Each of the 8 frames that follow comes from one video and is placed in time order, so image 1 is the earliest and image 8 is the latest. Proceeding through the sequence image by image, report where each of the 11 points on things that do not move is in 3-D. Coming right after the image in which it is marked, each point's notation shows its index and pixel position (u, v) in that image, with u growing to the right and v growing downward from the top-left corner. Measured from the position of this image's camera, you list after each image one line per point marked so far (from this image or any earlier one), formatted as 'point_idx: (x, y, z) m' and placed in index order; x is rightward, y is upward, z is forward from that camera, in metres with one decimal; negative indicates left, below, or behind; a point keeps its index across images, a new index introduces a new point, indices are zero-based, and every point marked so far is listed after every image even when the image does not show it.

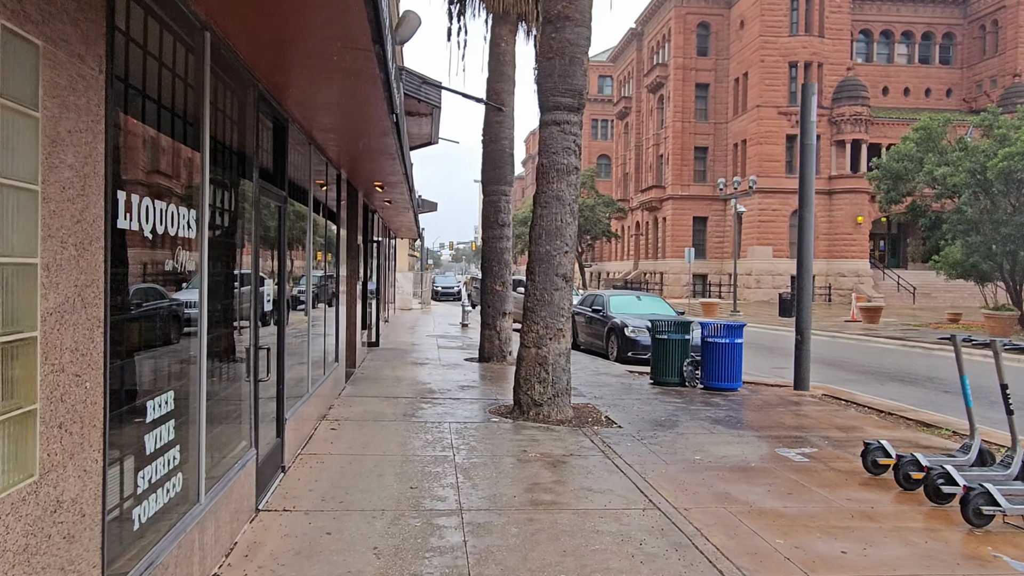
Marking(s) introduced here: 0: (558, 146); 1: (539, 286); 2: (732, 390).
0: (+0.5, +1.7, +8.5) m
1: (+0.3, +0.1, +8.6) m
2: (+3.3, -1.6, +10.9) m
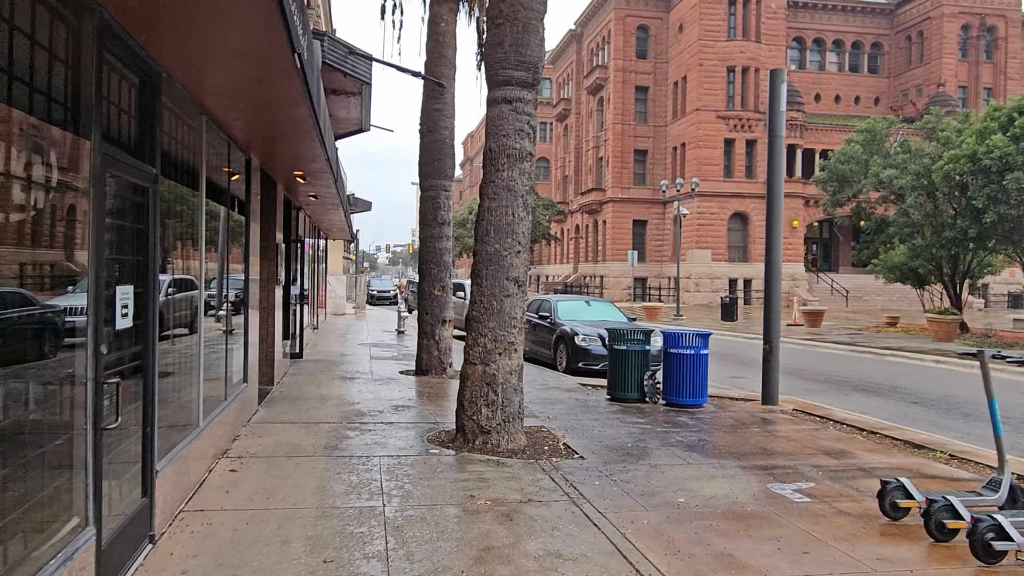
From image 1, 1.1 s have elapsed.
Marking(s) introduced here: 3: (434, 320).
0: (0.0, +1.6, +7.3) m
1: (-0.3, 0.0, +7.3) m
2: (+2.5, -1.6, +9.9) m
3: (-1.4, -0.6, +12.5) m
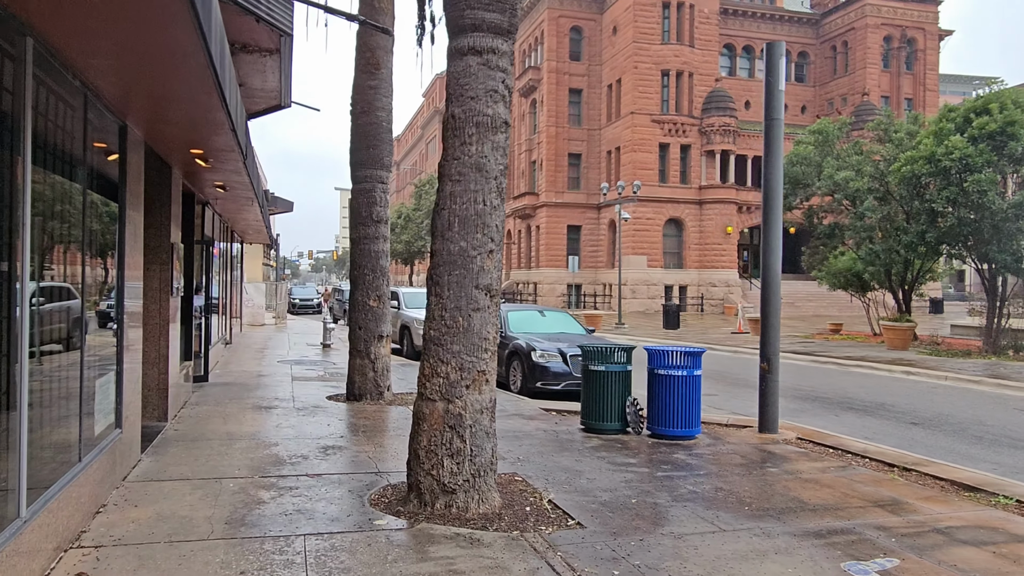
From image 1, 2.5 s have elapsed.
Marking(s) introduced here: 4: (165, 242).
0: (-0.3, +1.5, +5.5) m
1: (-0.5, -0.1, +5.5) m
2: (+2.0, -1.7, +8.3) m
3: (-2.1, -0.7, +10.5) m
4: (-4.1, +0.5, +8.4) m
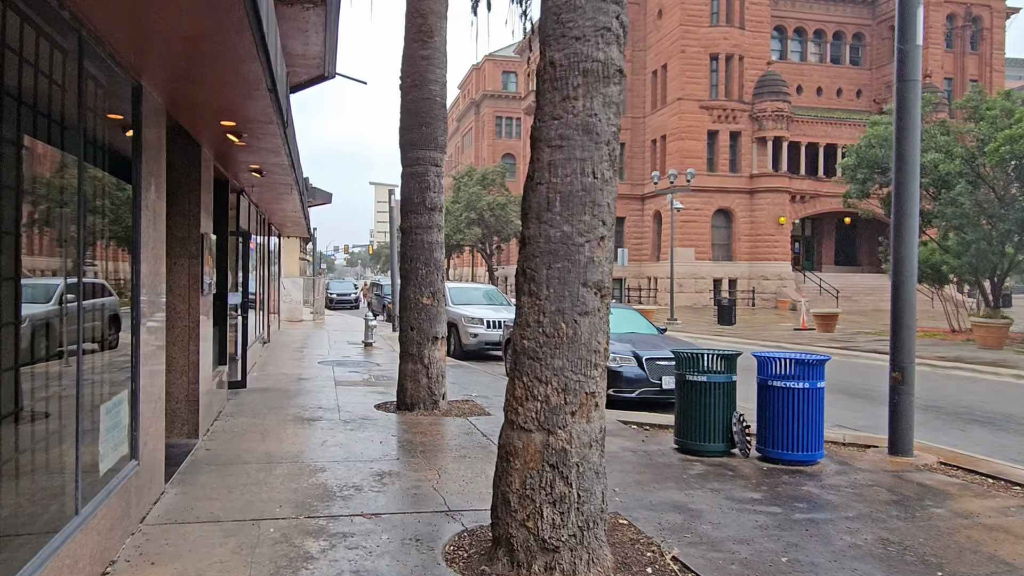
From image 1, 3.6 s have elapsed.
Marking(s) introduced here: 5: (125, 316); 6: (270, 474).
0: (+0.4, +1.5, +4.2) m
1: (+0.2, -0.1, +4.2) m
2: (+2.9, -1.7, +6.9) m
3: (-1.2, -0.6, +9.4) m
4: (-3.2, +0.6, +7.3) m
5: (-2.6, -0.2, +4.9) m
6: (-2.1, -1.6, +6.2) m
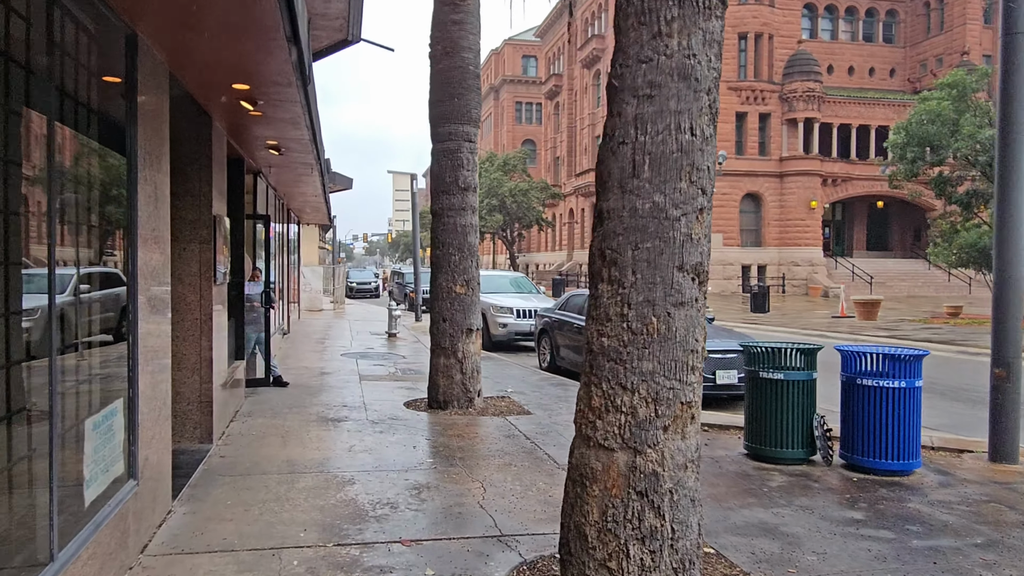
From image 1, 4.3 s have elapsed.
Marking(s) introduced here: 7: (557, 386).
0: (+0.8, +1.6, +3.3) m
1: (+0.6, 0.0, +3.4) m
2: (+3.3, -1.6, +6.1) m
3: (-0.7, -0.5, +8.6) m
4: (-2.8, +0.7, +6.6) m
5: (-2.2, -0.1, +4.1) m
6: (-1.7, -1.5, +5.5) m
7: (+0.6, -1.4, +10.5) m
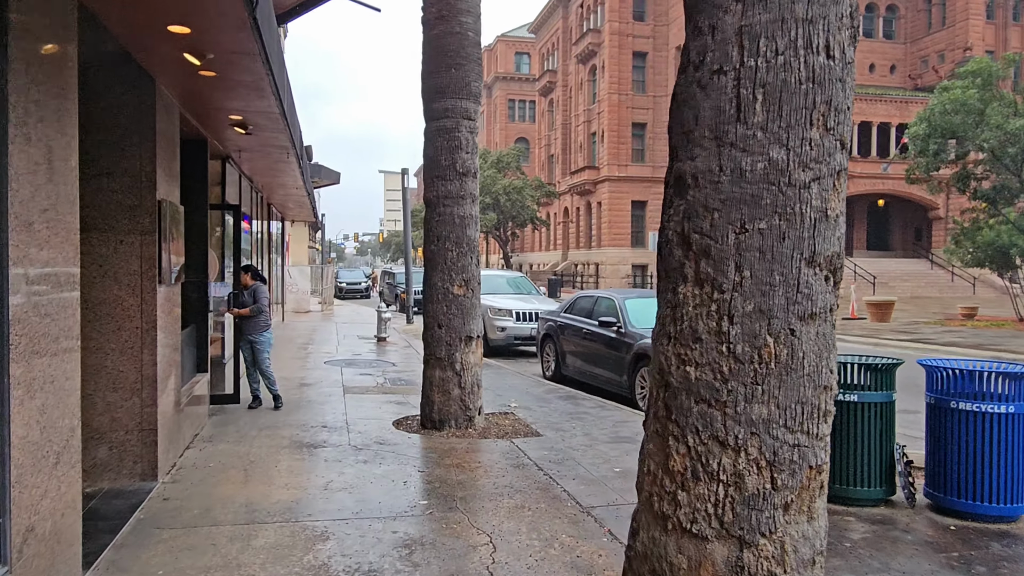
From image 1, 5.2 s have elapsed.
0: (+0.9, +1.6, +2.2) m
1: (+0.7, 0.0, +2.2) m
2: (+3.4, -1.6, +4.9) m
3: (-0.6, -0.5, +7.4) m
4: (-2.7, +0.7, +5.3) m
5: (-2.1, -0.1, +2.9) m
6: (-1.6, -1.5, +4.2) m
7: (+0.7, -1.4, +9.3) m
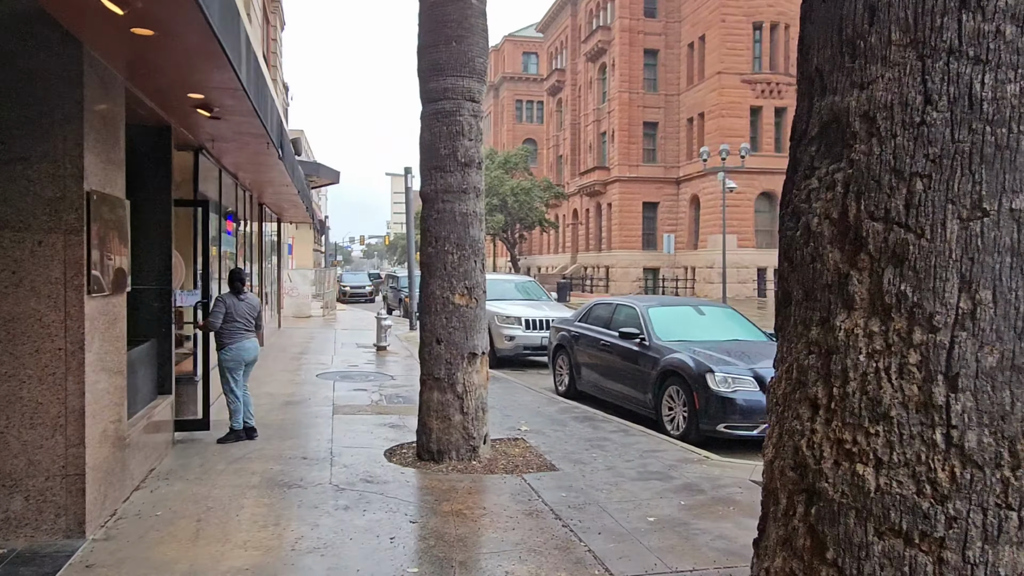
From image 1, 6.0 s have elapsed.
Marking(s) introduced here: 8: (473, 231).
0: (+0.9, +1.5, +1.1) m
1: (+0.7, -0.1, +1.2) m
2: (+3.5, -1.6, +3.8) m
3: (-0.5, -0.6, +6.3) m
4: (-2.6, +0.6, +4.3) m
5: (-2.1, -0.2, +1.9) m
6: (-1.5, -1.6, +3.2) m
7: (+0.8, -1.5, +8.3) m
8: (-0.3, +0.5, +6.4) m
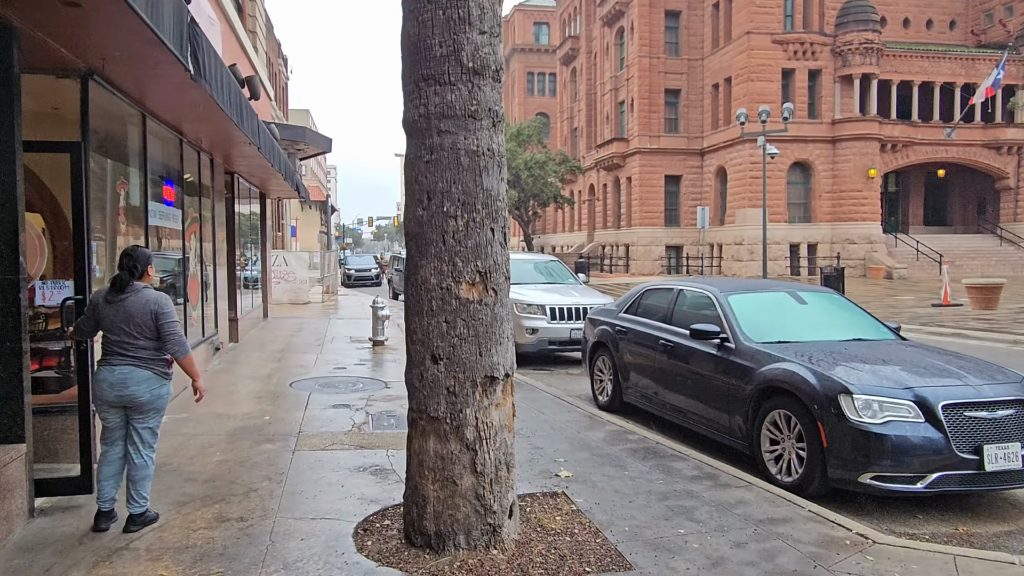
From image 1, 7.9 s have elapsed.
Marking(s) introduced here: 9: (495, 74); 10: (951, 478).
0: (+1.1, +1.5, -1.4) m
1: (+0.9, -0.1, -1.3) m
2: (+3.7, -1.6, +1.4) m
3: (-0.3, -0.5, +3.9) m
4: (-2.4, +0.6, +1.9) m
5: (-1.9, -0.3, -0.6) m
6: (-1.3, -1.6, +0.8) m
7: (+1.1, -1.4, +5.8) m
8: (-0.1, +0.6, +4.0) m
9: (-0.1, +1.2, +3.9) m
10: (+2.8, -1.2, +4.4) m
